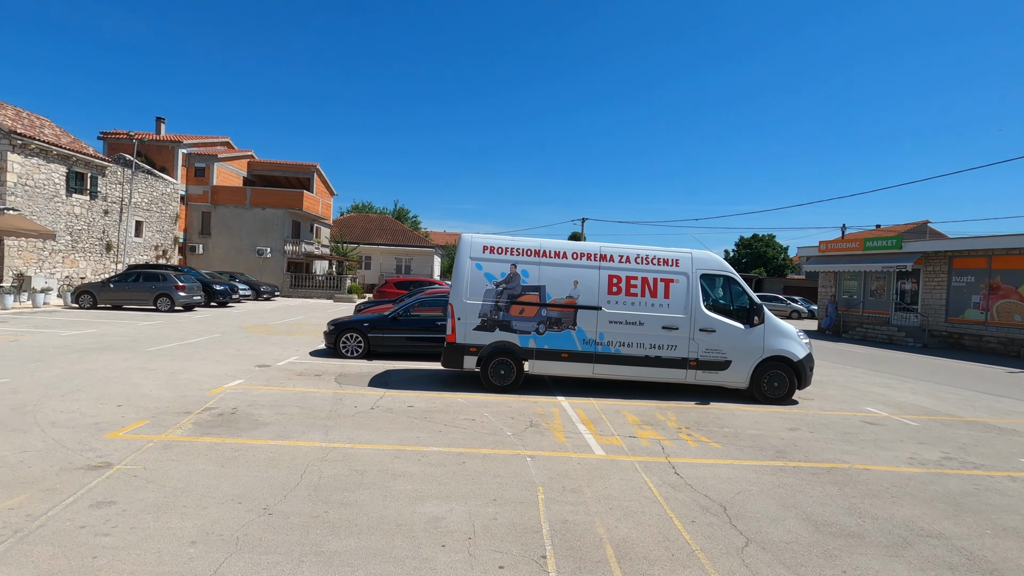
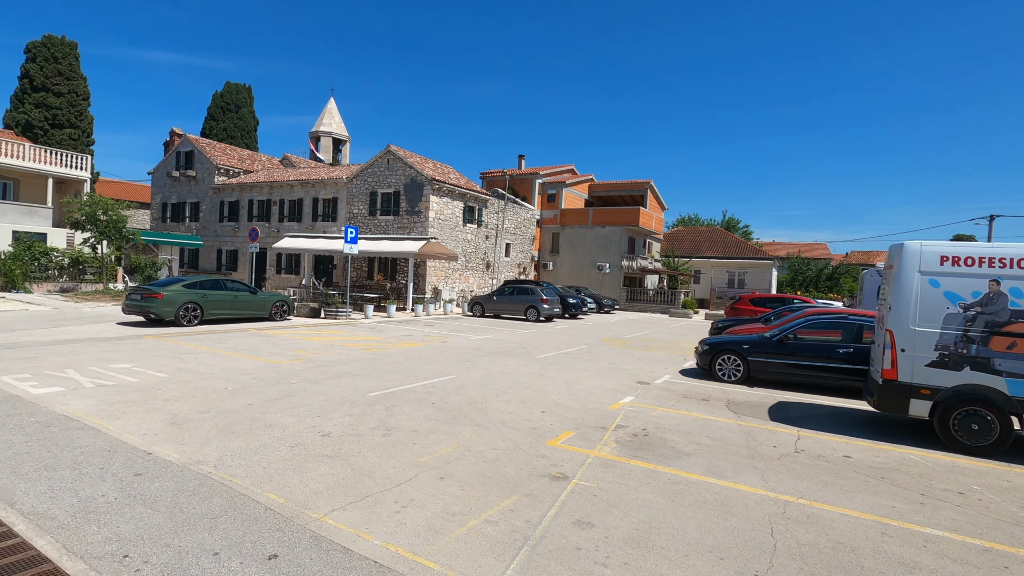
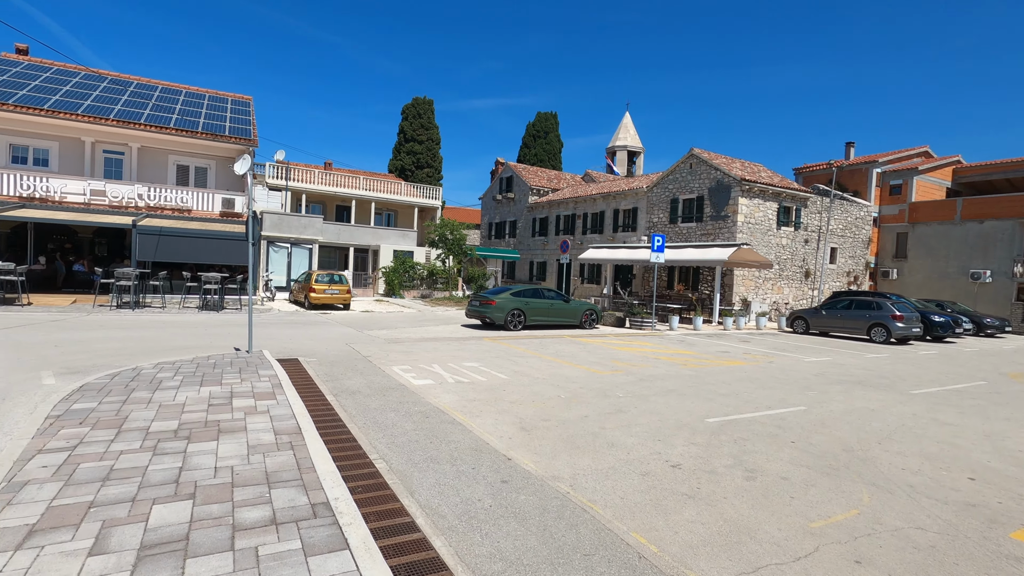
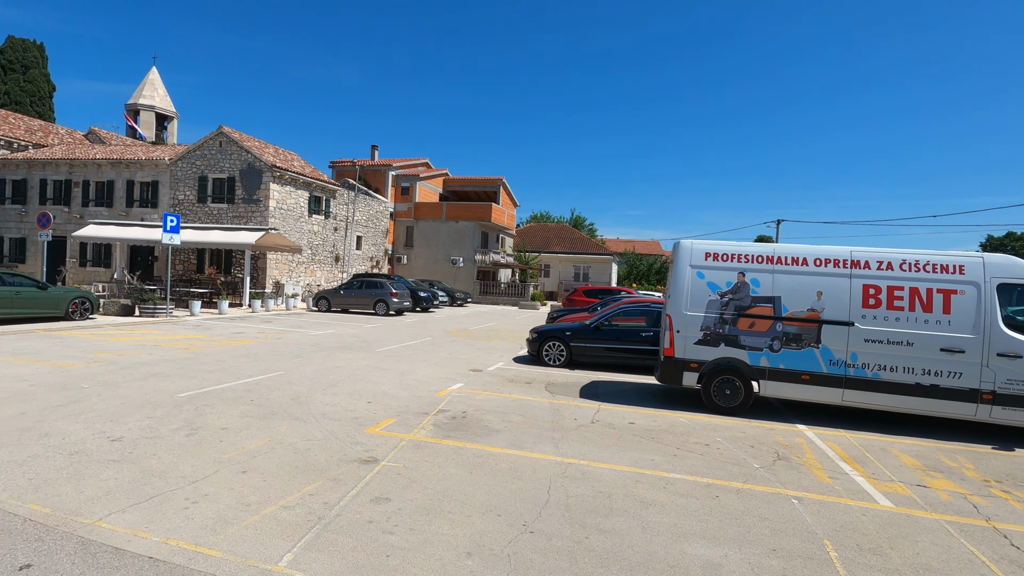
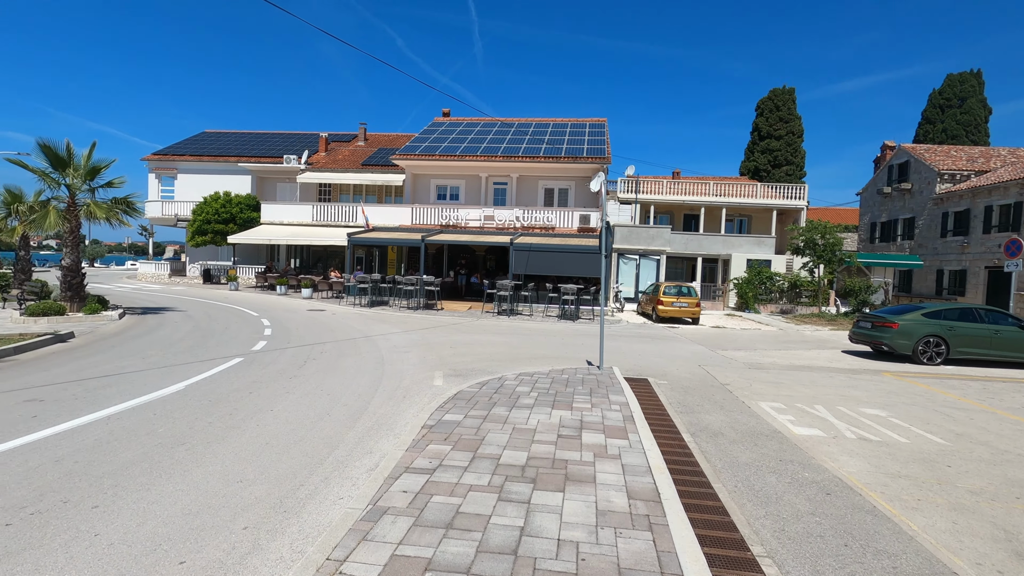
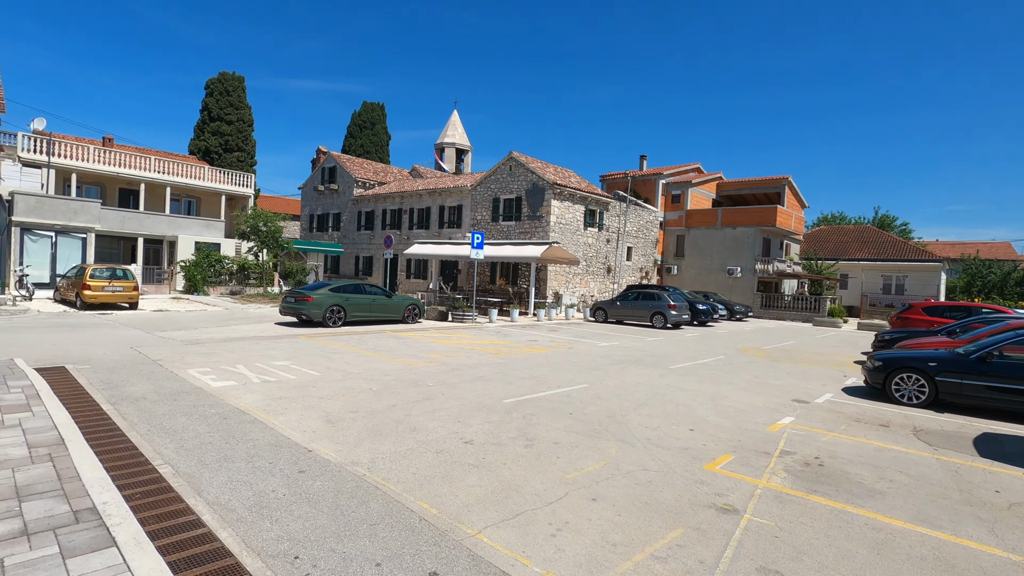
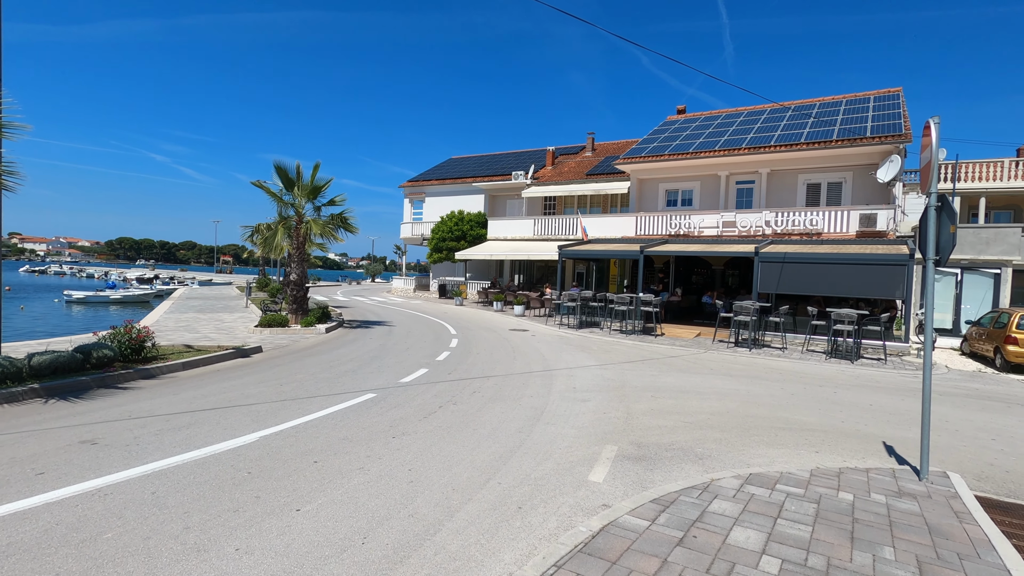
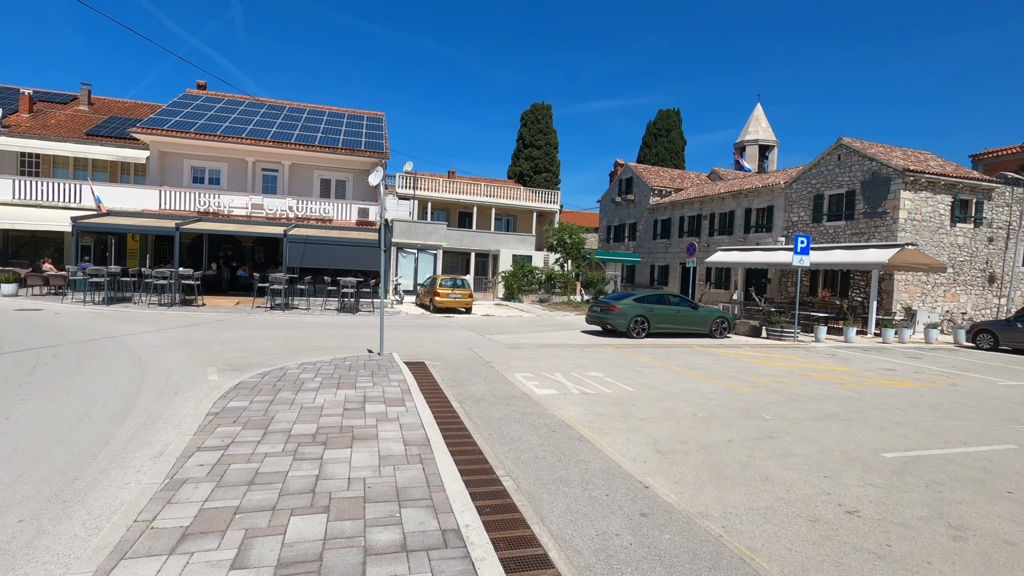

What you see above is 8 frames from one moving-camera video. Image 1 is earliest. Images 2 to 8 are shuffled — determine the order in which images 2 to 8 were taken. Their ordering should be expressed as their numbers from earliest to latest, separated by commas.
4, 2, 6, 3, 8, 5, 7
